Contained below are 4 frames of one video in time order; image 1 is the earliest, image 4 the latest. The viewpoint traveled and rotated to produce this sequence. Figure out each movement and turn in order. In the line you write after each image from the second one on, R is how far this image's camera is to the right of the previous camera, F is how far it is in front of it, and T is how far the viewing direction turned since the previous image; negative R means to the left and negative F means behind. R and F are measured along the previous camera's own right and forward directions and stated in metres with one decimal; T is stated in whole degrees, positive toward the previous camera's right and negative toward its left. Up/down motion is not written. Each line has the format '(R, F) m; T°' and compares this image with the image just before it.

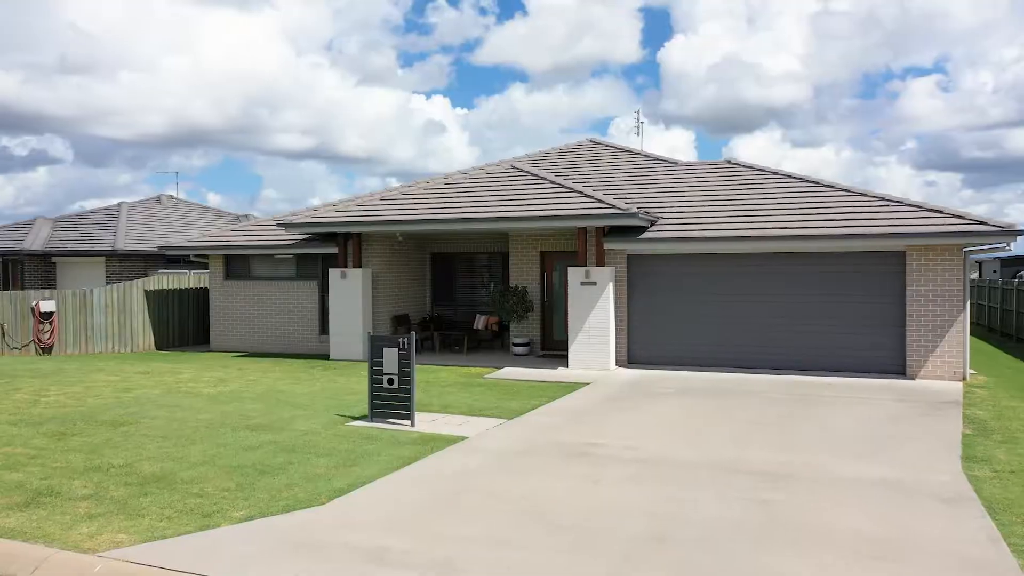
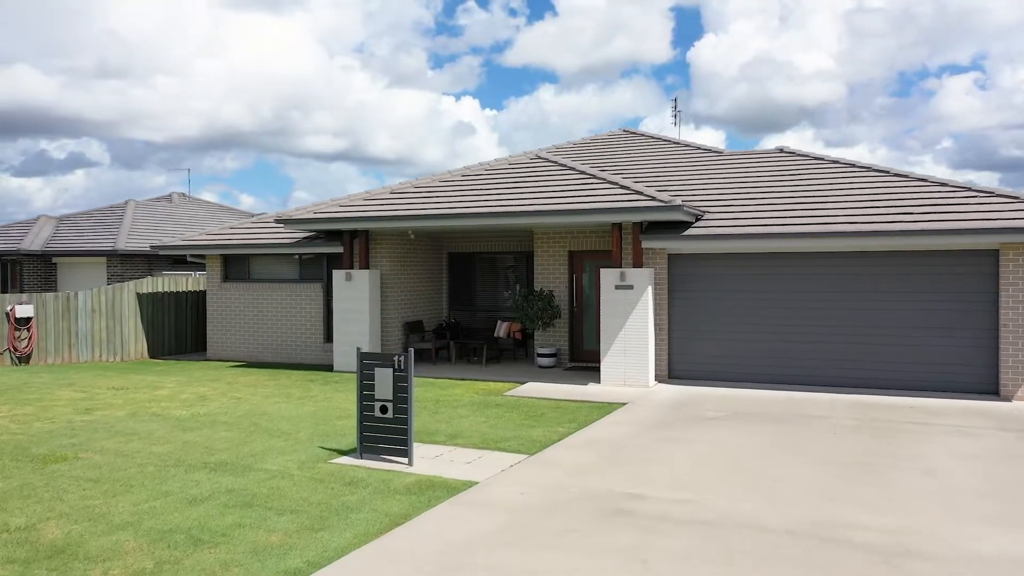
(+0.1, +2.0) m; -2°
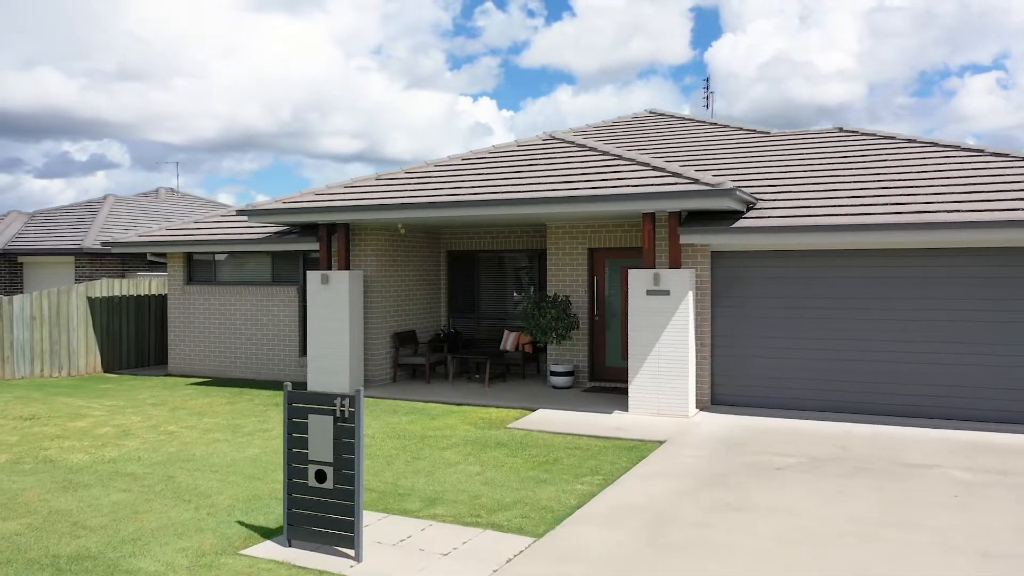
(+0.1, +2.7) m; -1°
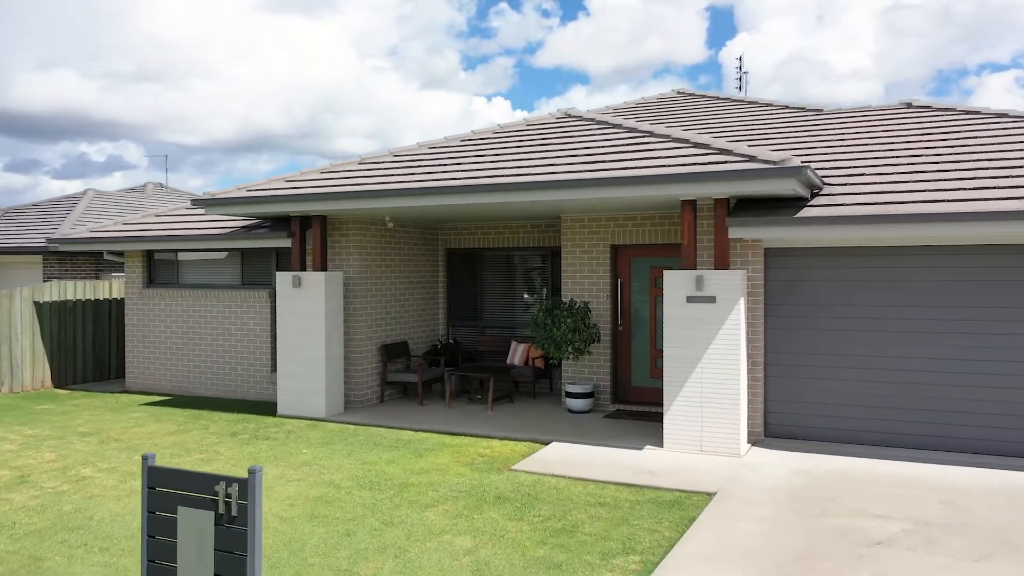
(+0.1, +2.2) m; -1°
